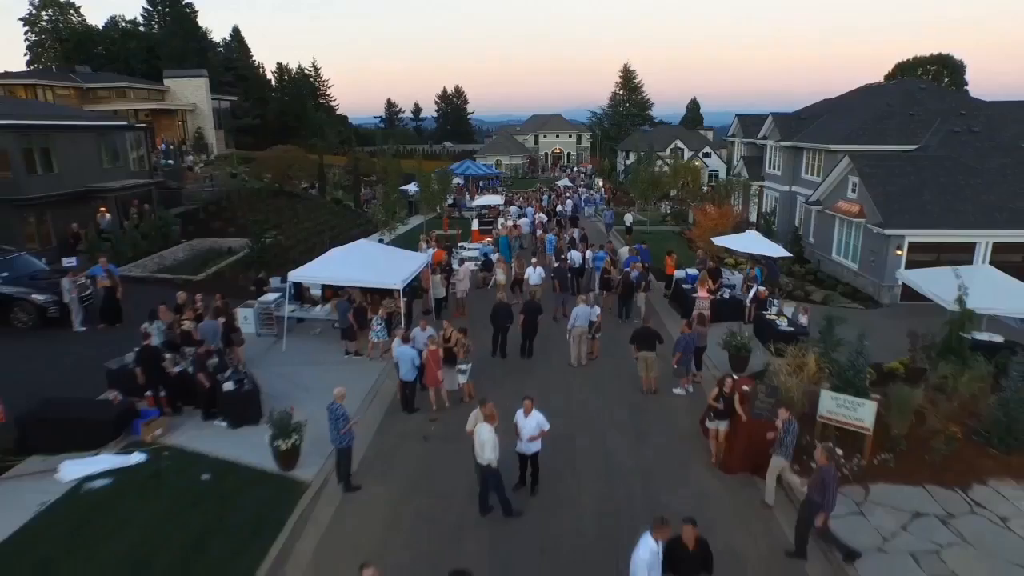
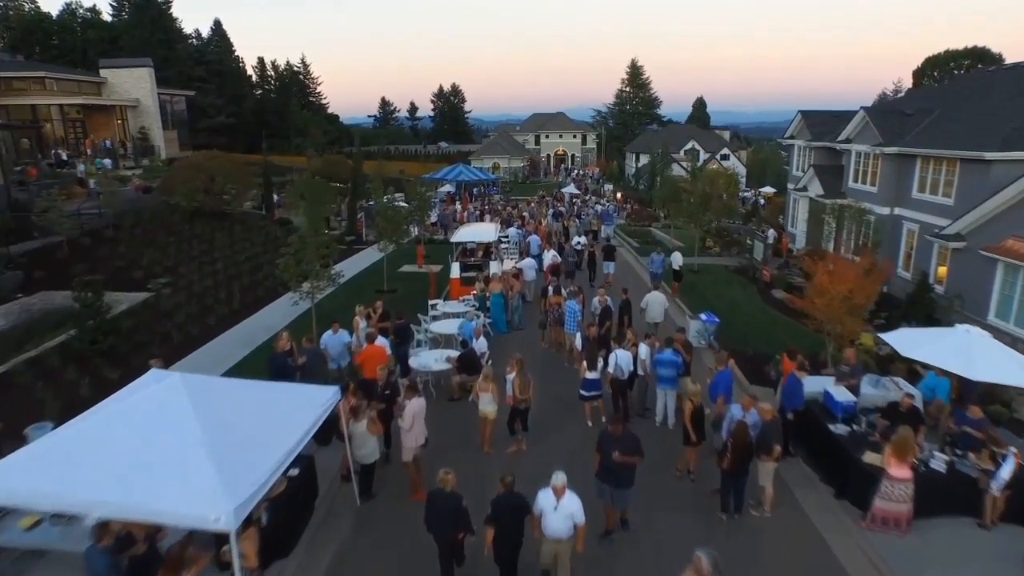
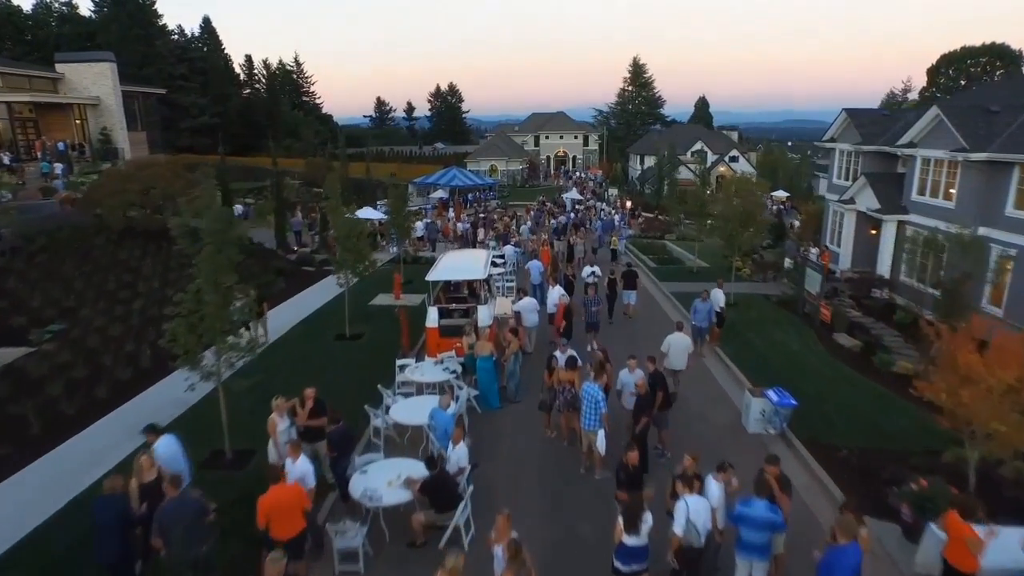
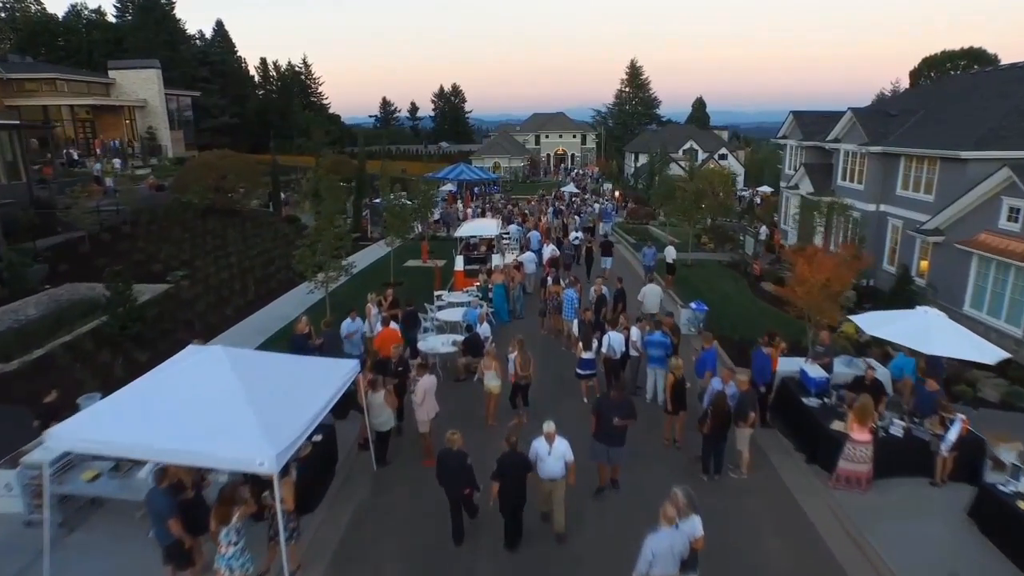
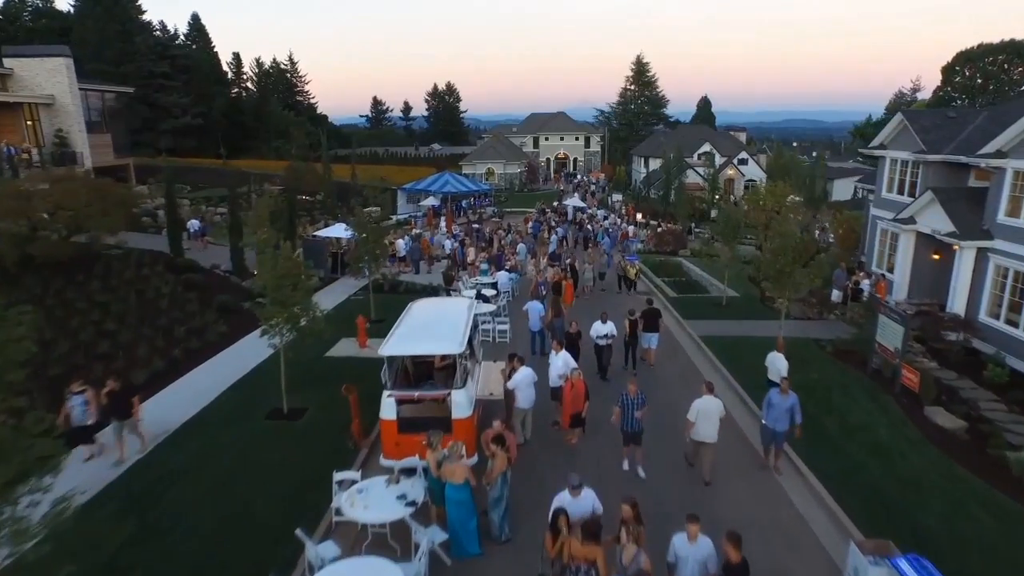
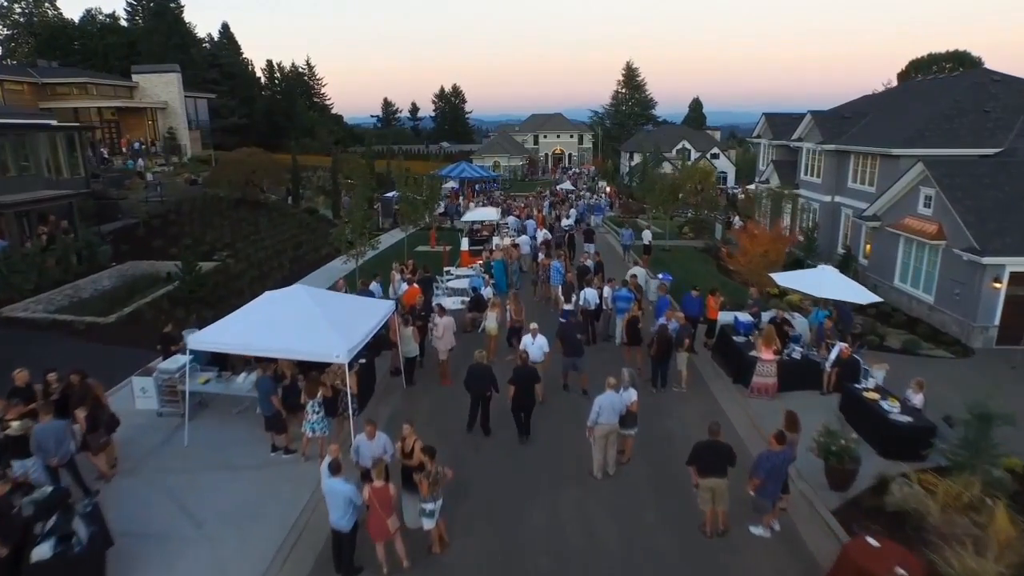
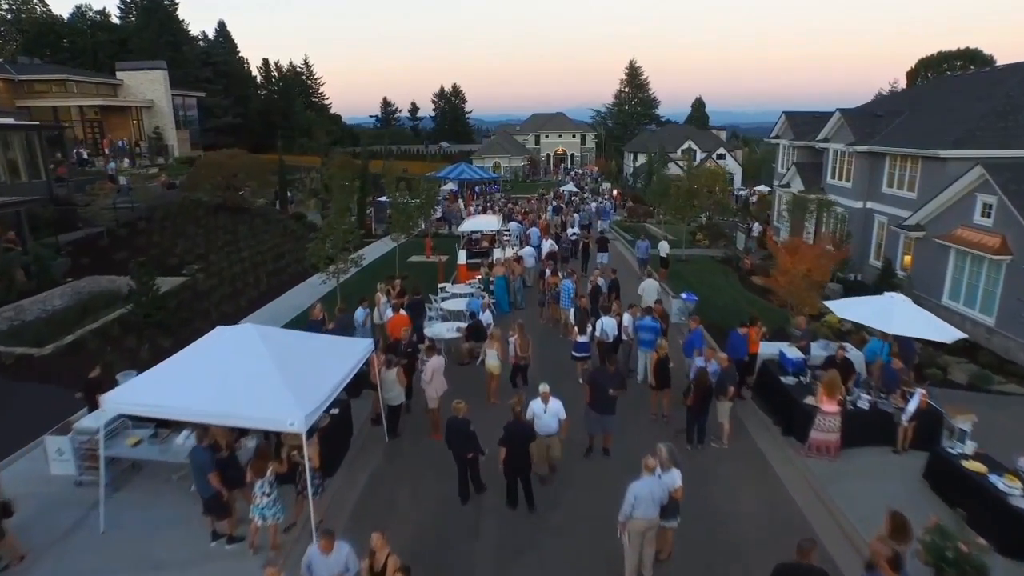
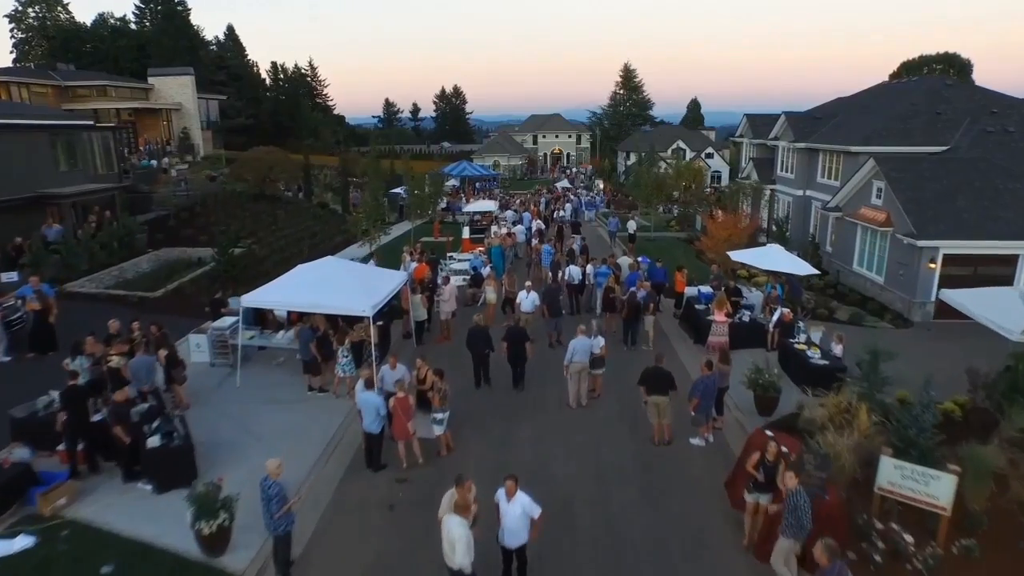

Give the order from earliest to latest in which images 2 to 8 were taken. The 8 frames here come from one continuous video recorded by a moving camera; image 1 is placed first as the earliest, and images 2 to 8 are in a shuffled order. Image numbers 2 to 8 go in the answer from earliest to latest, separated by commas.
8, 6, 7, 4, 2, 3, 5
